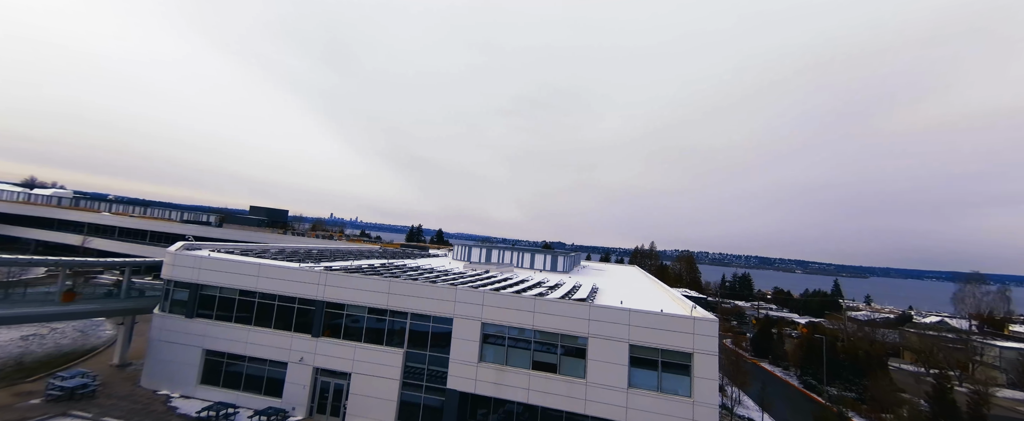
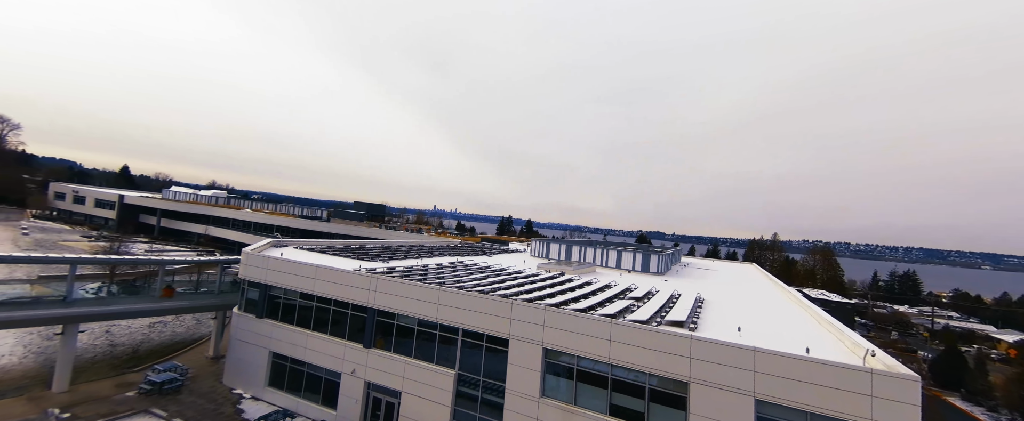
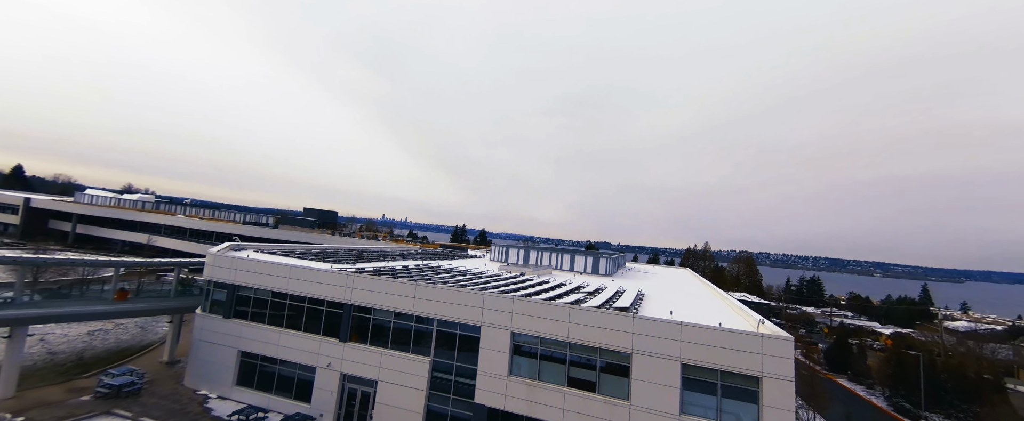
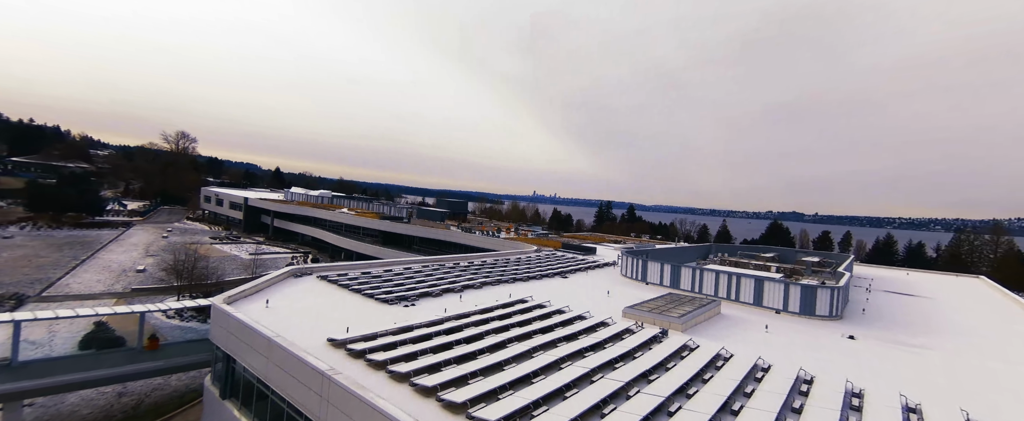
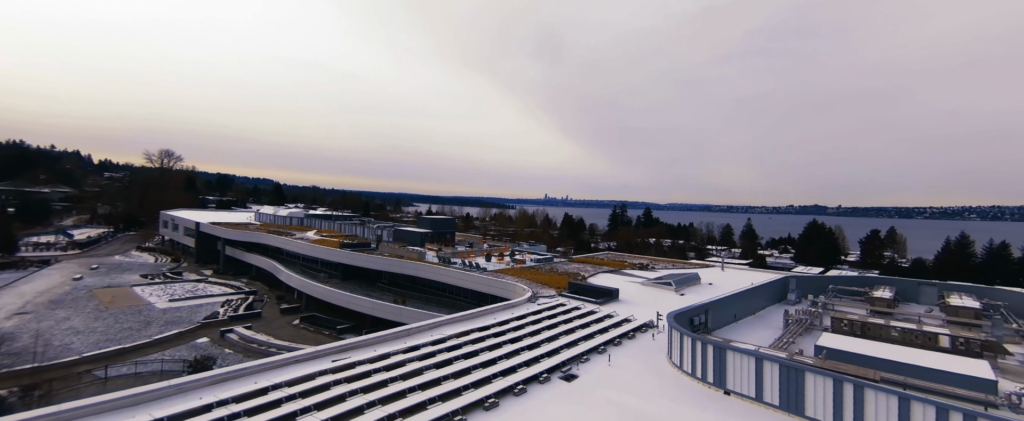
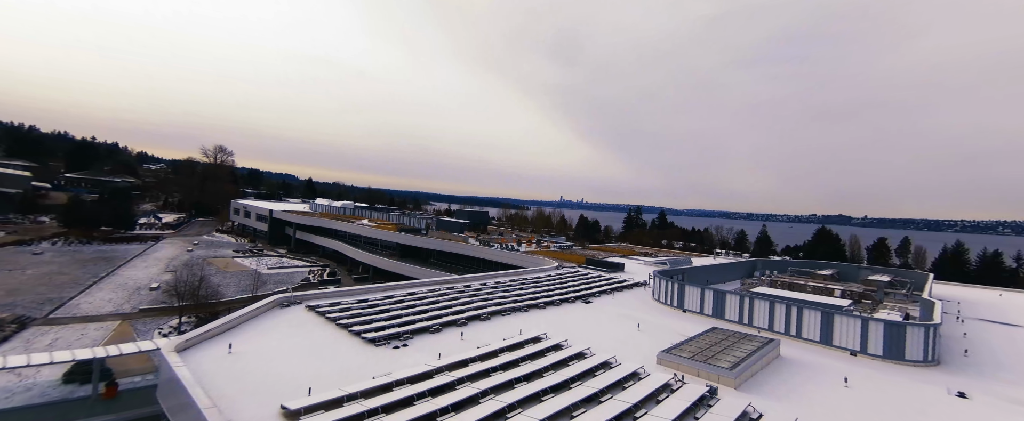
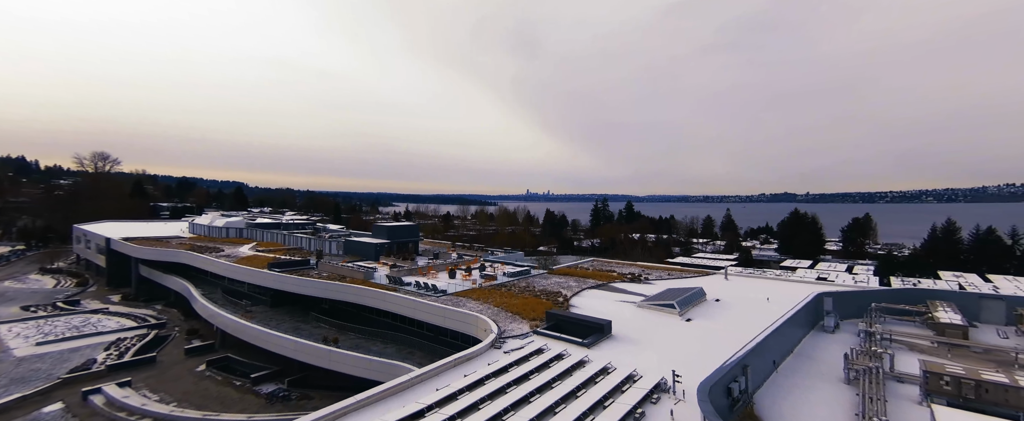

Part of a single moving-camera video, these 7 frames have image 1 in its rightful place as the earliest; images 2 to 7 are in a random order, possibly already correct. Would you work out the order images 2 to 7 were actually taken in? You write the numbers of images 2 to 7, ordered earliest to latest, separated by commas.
3, 2, 4, 6, 5, 7
